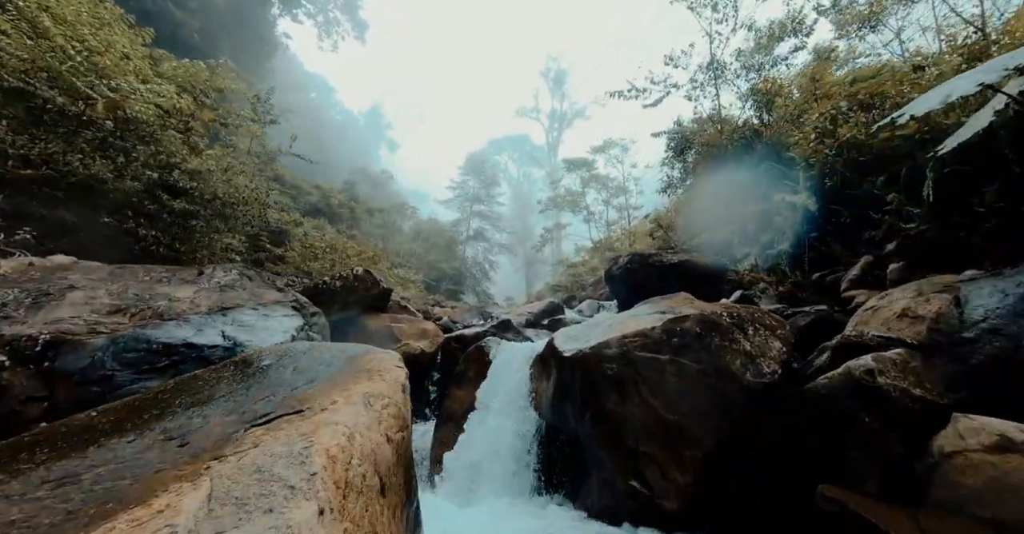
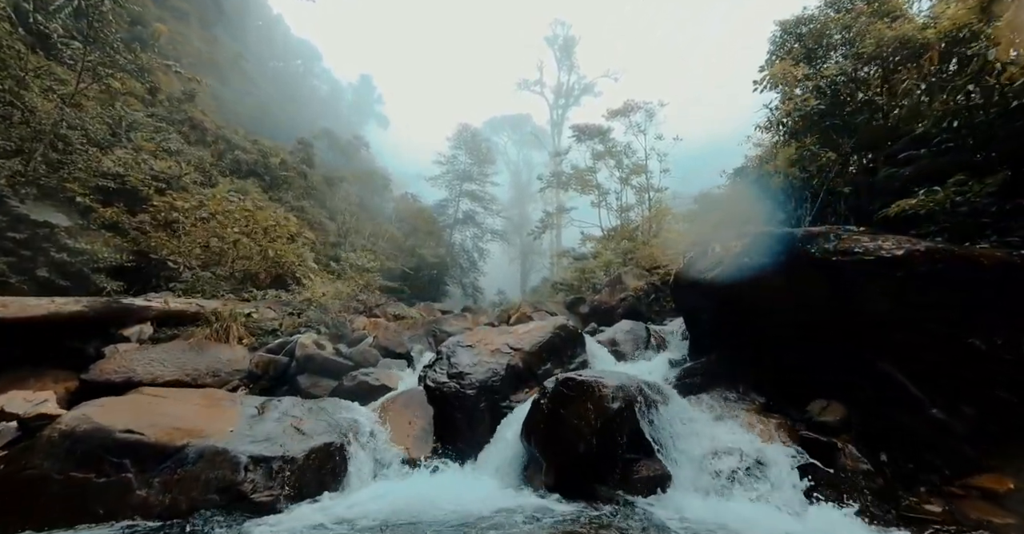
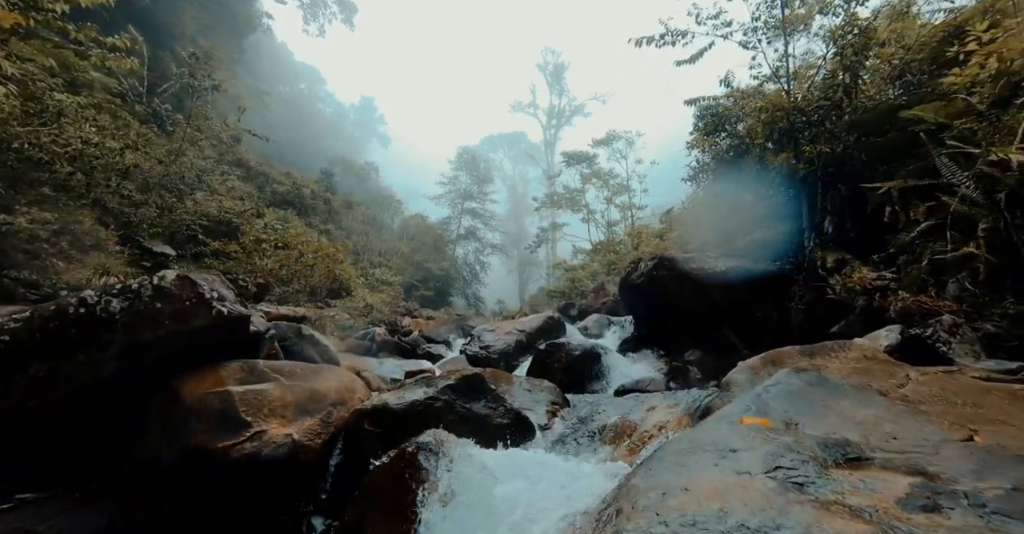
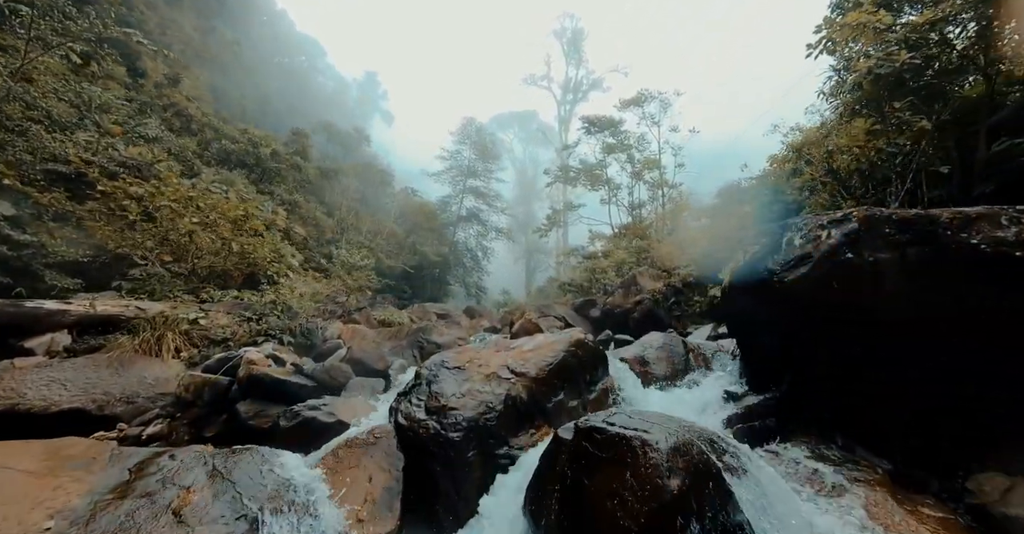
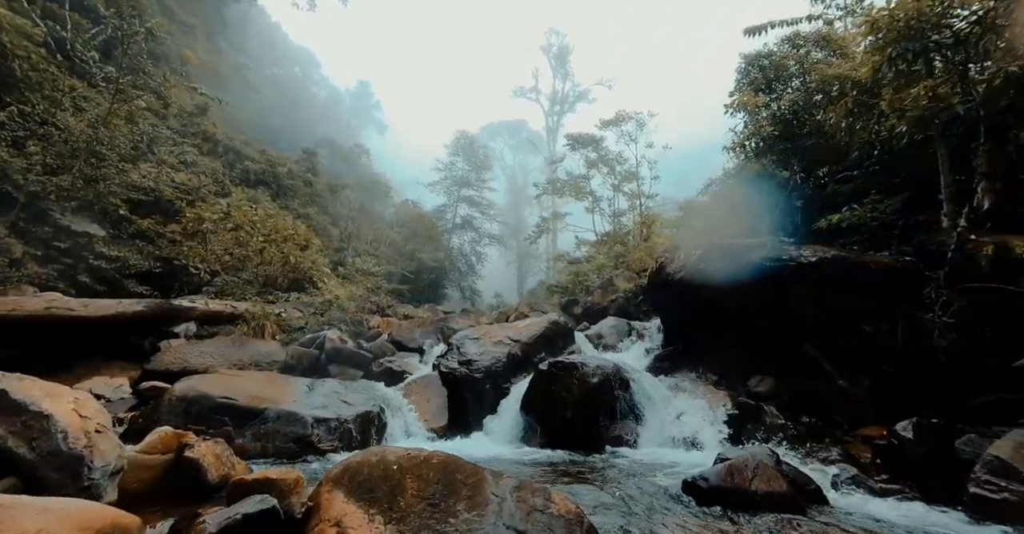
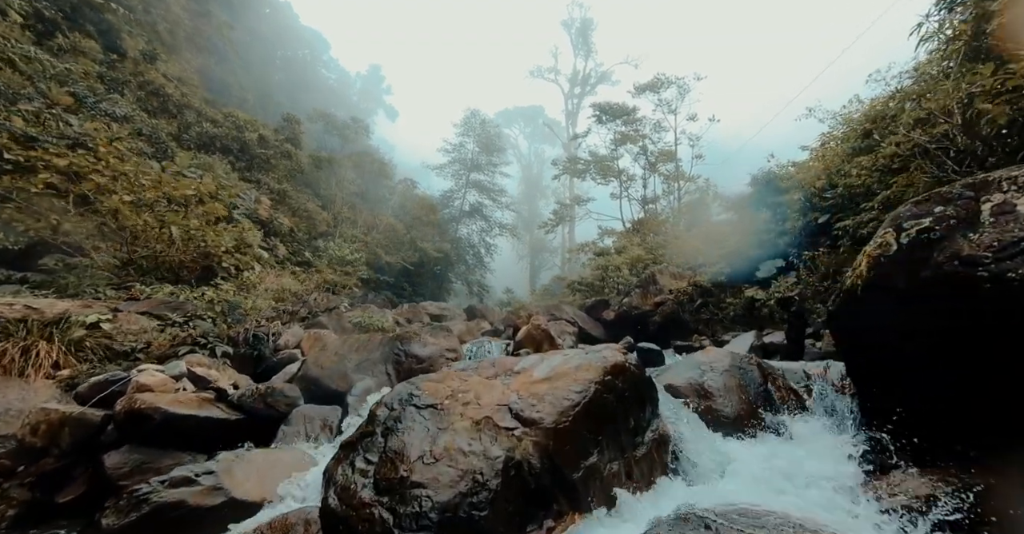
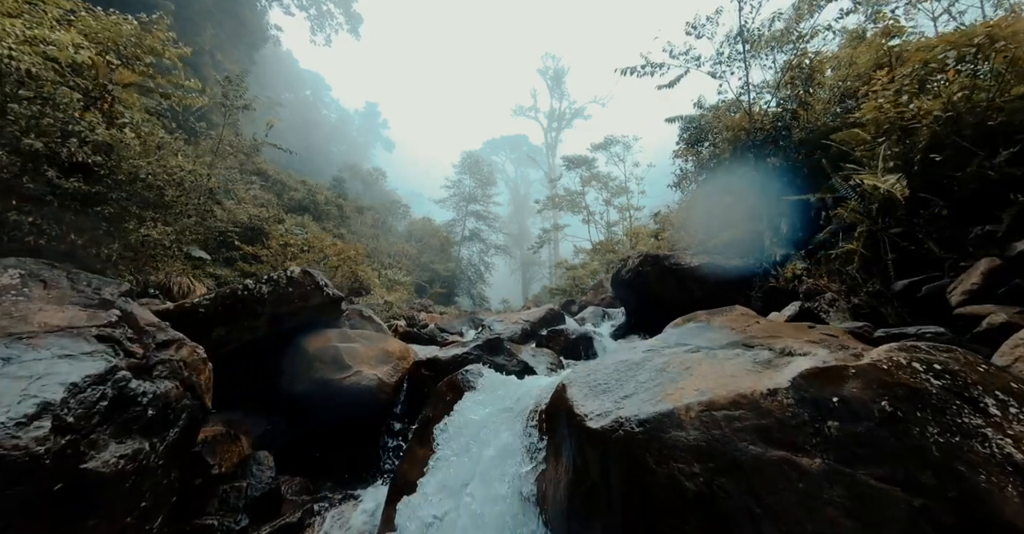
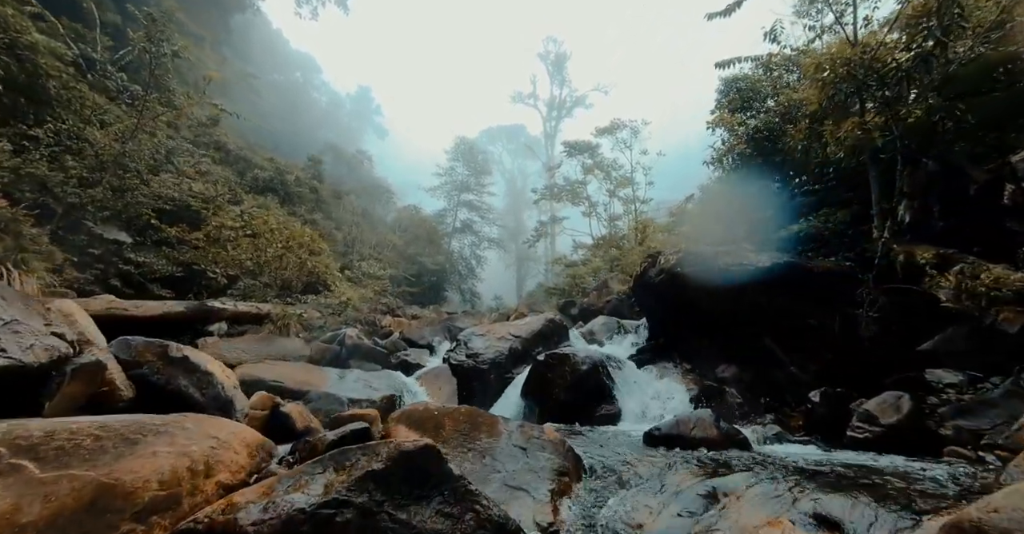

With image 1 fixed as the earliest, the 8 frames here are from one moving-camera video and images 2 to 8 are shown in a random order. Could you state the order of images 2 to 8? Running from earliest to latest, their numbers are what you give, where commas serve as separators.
7, 3, 8, 5, 2, 4, 6
